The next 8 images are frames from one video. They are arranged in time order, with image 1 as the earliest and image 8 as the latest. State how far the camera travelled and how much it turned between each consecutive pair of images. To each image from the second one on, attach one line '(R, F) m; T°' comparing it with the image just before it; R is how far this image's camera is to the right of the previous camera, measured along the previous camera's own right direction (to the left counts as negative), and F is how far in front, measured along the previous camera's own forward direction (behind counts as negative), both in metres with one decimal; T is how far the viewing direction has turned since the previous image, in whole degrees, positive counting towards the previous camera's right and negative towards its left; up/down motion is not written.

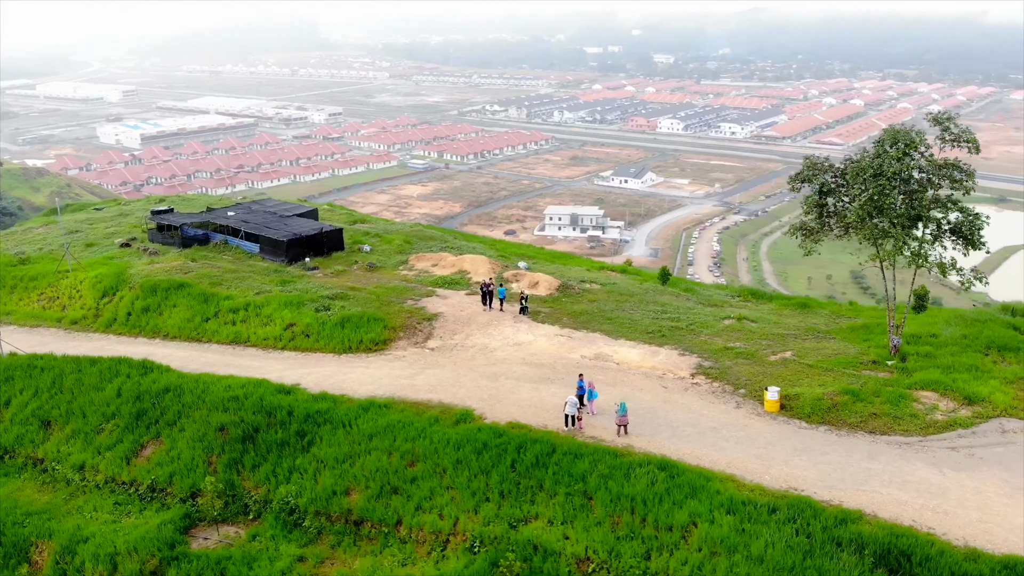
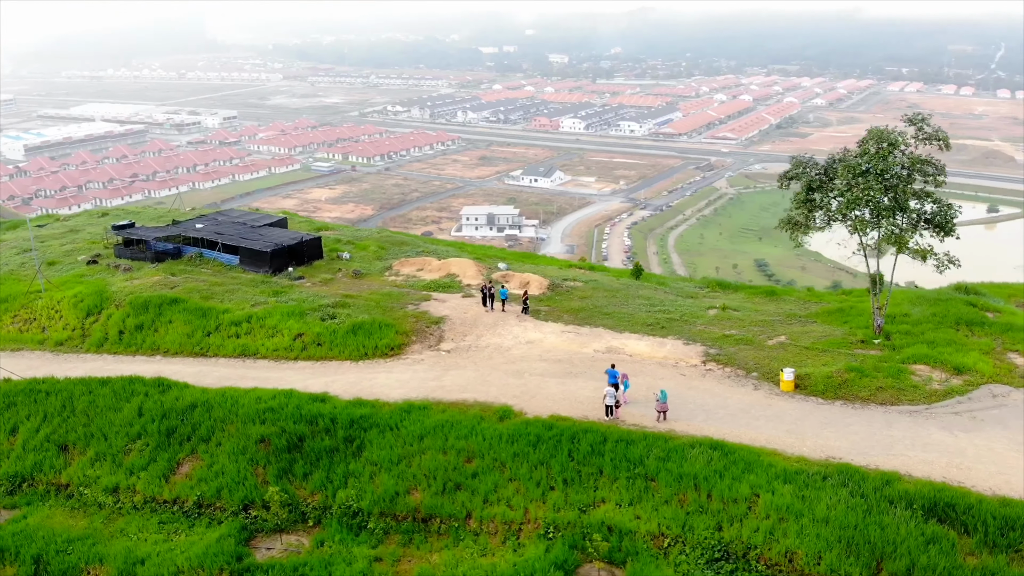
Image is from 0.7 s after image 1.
(-2.5, -0.6) m; +7°
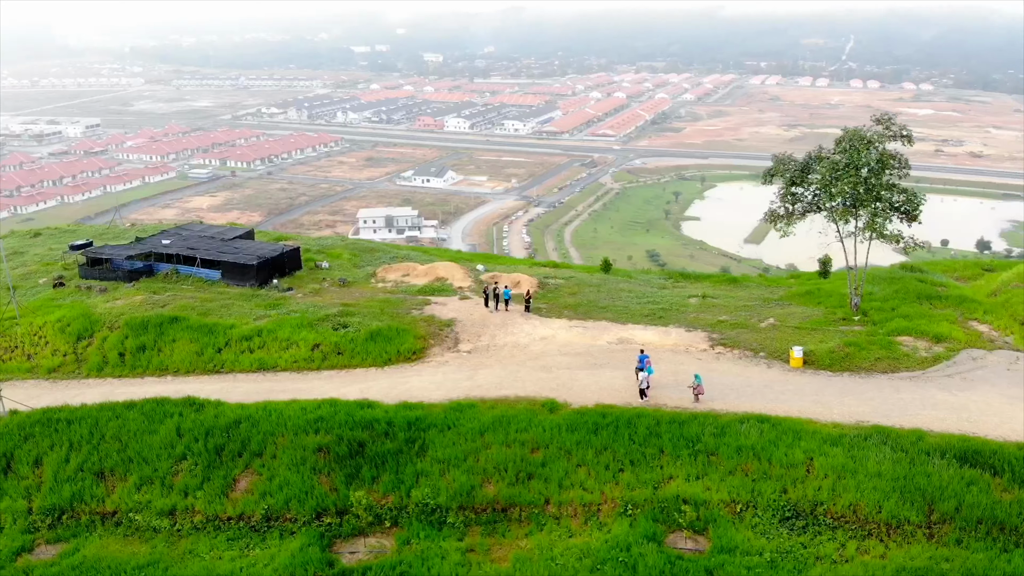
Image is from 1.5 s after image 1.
(-3.2, -0.7) m; +9°
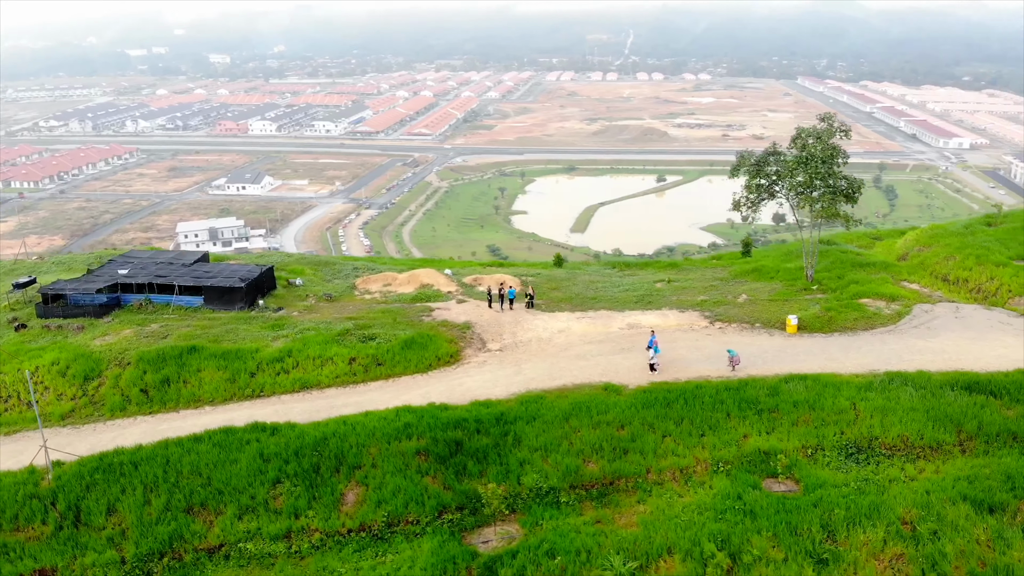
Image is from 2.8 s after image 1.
(-5.4, -0.8) m; +14°
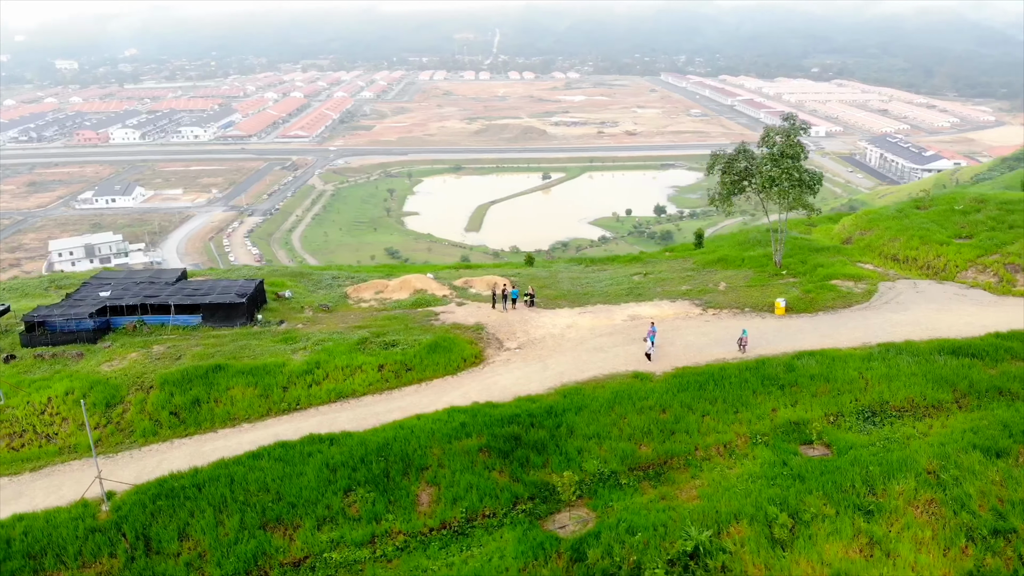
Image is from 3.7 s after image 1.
(-3.7, -0.6) m; +9°
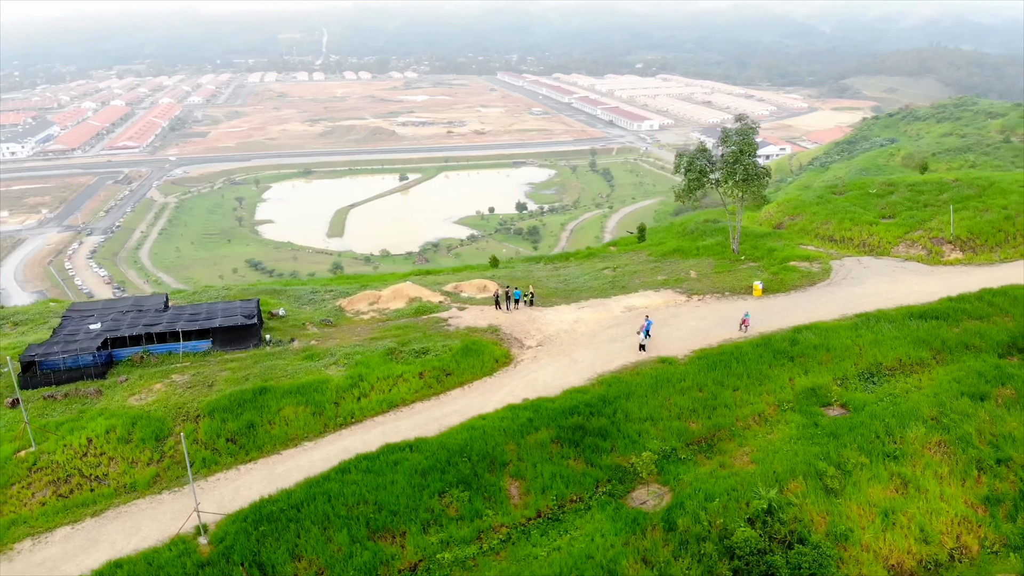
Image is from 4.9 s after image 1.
(-4.9, -0.6) m; +11°
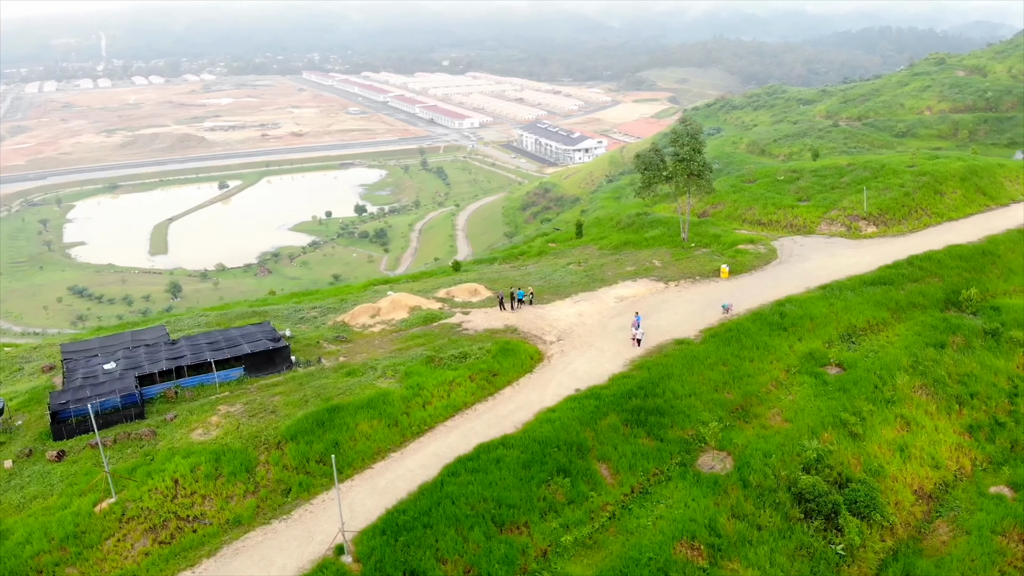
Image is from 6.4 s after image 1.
(-6.0, -0.6) m; +13°
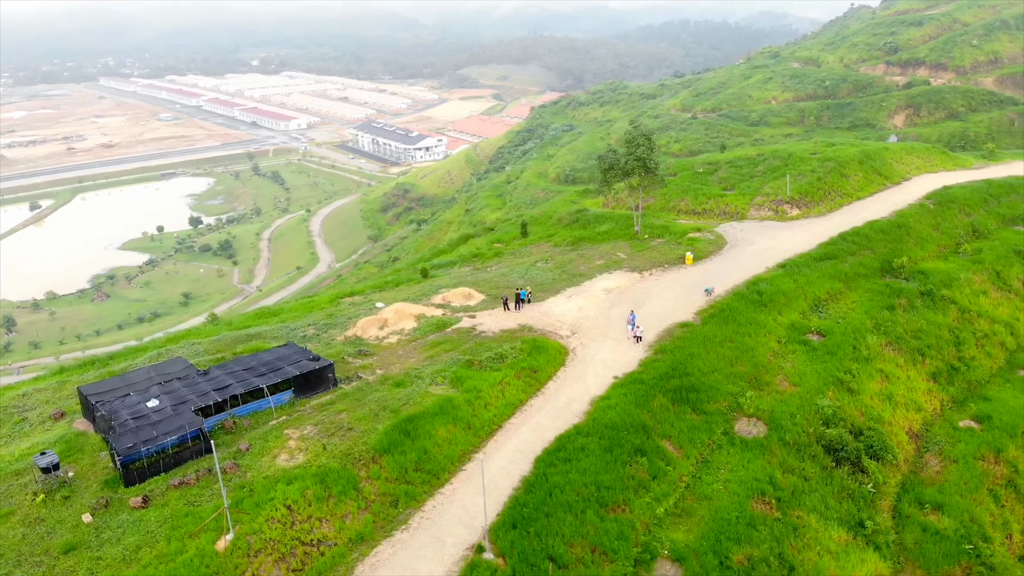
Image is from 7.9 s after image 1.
(-6.0, -0.6) m; +13°
